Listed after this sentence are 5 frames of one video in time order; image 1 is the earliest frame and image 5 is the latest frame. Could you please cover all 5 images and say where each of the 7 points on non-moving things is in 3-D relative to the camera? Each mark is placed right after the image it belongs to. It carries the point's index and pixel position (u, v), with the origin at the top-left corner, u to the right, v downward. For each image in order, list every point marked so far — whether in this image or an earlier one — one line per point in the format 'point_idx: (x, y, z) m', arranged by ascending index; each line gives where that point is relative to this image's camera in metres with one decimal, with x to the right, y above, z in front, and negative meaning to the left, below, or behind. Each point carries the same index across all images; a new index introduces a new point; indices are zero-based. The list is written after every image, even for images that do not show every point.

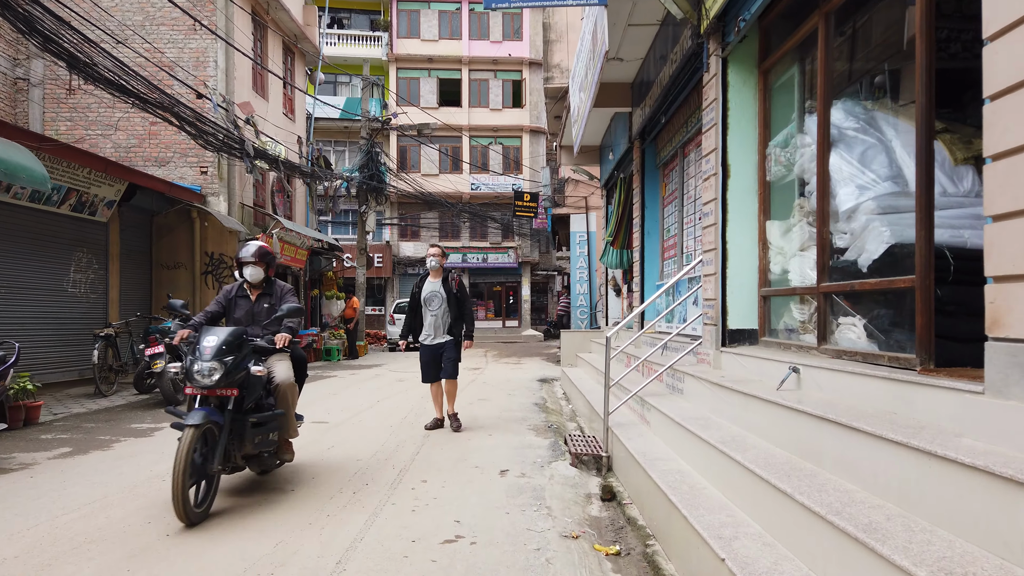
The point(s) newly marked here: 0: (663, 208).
0: (+1.8, +0.9, +8.7) m
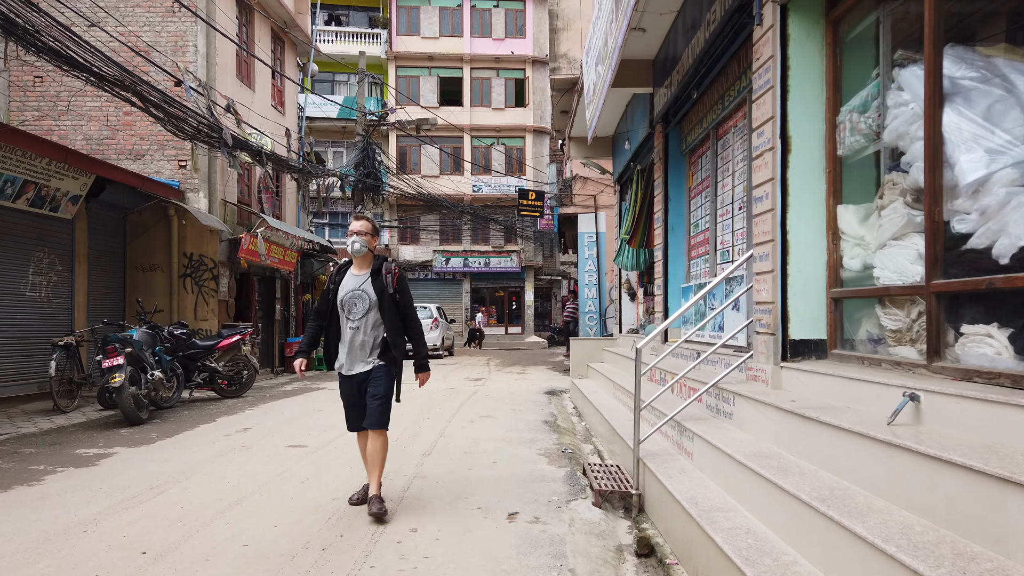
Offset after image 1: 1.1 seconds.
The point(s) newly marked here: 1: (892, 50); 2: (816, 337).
0: (+1.9, +0.9, +7.7) m
1: (+2.0, +1.3, +3.9) m
2: (+1.8, -0.3, +4.4) m
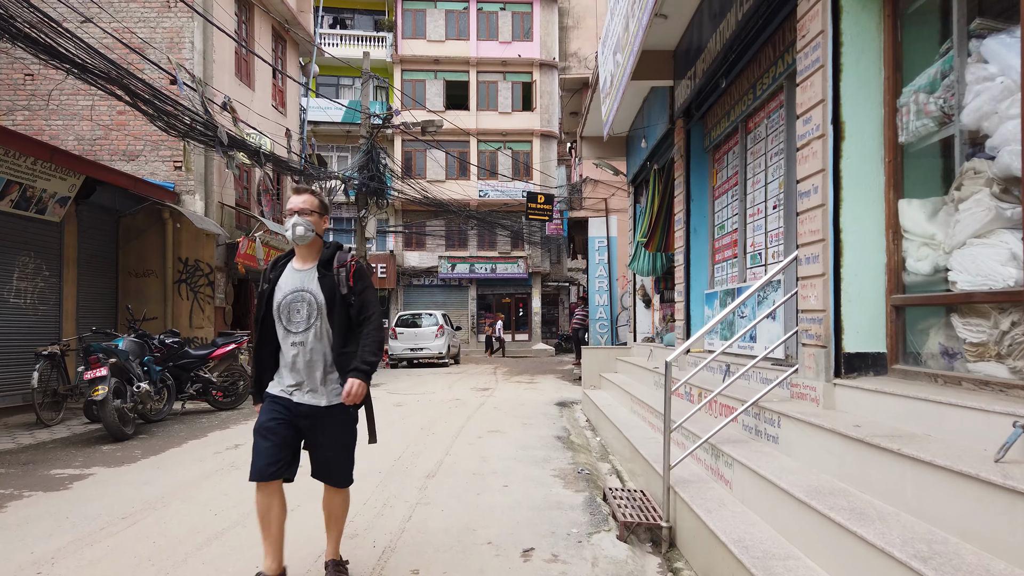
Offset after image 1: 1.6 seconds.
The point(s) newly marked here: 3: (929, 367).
0: (+2.0, +0.9, +7.2) m
1: (+2.1, +1.2, +3.3) m
2: (+1.9, -0.3, +3.8) m
3: (+2.0, -0.4, +3.5) m
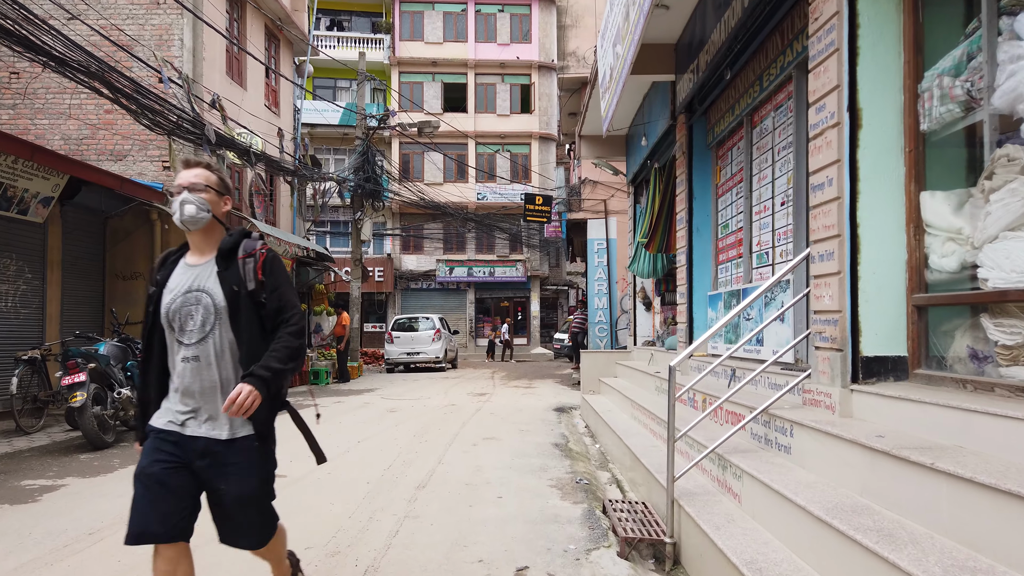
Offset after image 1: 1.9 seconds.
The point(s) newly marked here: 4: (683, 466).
0: (+1.9, +0.8, +6.9) m
1: (+2.0, +1.2, +3.1) m
2: (+1.8, -0.3, +3.6) m
3: (+1.9, -0.4, +3.2) m
4: (+1.1, -1.1, +4.5) m
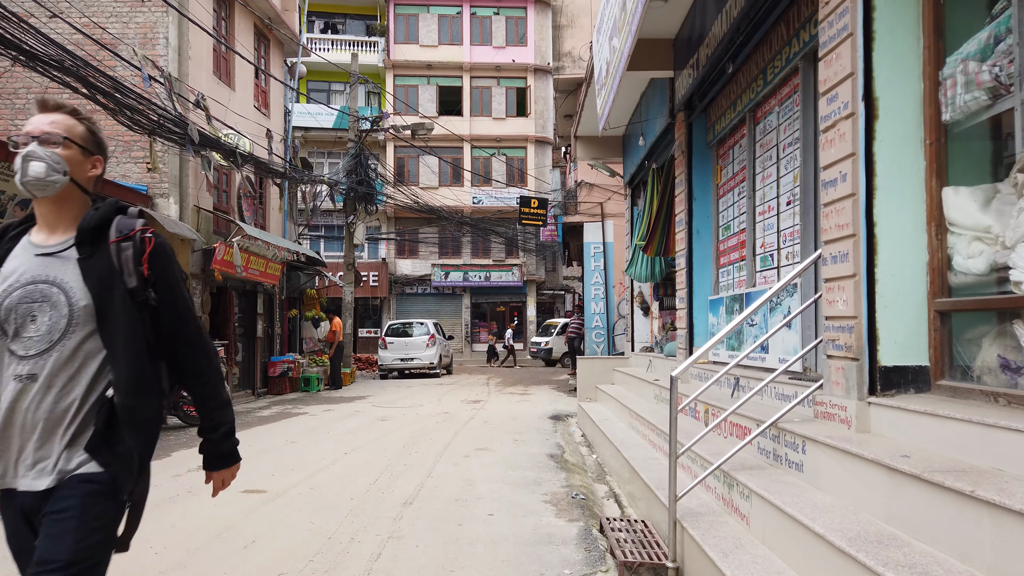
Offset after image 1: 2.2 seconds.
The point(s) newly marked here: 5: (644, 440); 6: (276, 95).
0: (+1.9, +0.8, +6.6) m
1: (+2.0, +1.2, +2.8) m
2: (+1.8, -0.3, +3.3) m
3: (+1.9, -0.4, +3.0) m
4: (+1.0, -1.1, +4.3) m
5: (+1.1, -1.3, +6.3) m
6: (-4.6, +3.7, +14.3) m
